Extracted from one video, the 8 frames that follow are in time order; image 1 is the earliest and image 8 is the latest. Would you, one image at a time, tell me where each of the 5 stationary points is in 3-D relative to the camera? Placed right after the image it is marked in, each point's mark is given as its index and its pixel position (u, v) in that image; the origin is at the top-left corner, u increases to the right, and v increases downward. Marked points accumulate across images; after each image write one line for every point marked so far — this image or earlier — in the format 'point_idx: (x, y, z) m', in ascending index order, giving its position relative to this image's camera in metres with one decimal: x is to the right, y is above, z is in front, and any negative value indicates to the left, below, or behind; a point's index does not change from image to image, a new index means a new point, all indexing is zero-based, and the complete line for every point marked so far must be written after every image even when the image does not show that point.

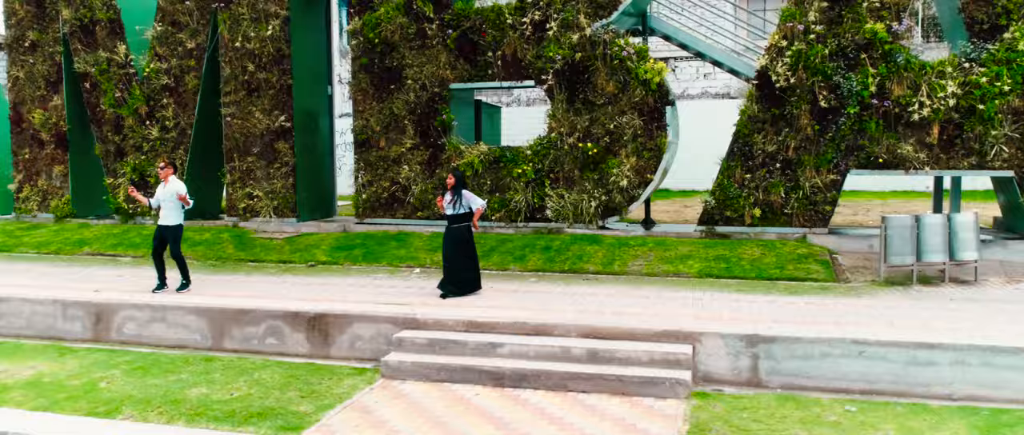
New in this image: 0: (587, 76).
0: (+0.9, +1.8, +10.6) m
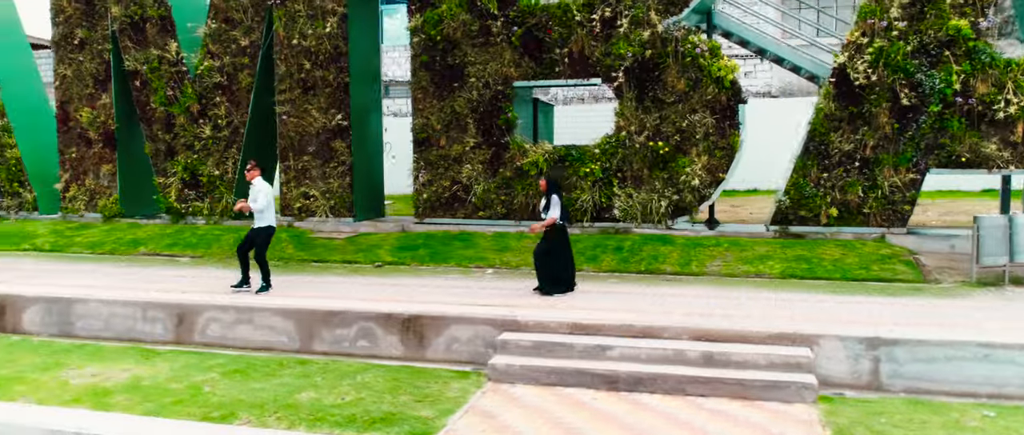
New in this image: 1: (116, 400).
0: (+1.8, +1.8, +10.4) m
1: (-2.8, -1.3, +6.1) m
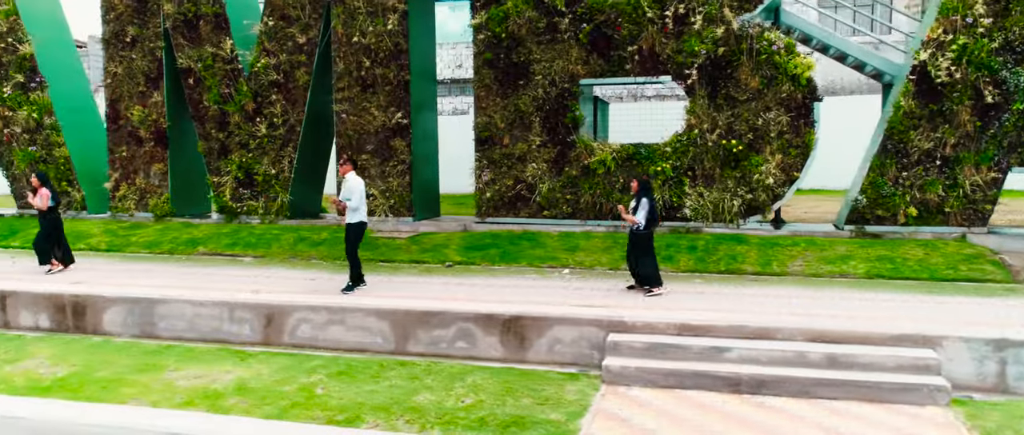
0: (+2.6, +1.8, +10.3) m
1: (-1.9, -1.3, +5.9) m
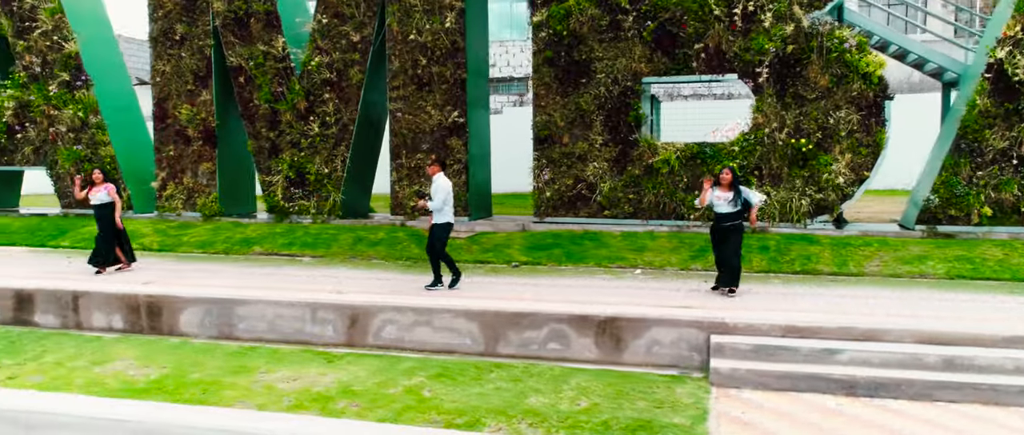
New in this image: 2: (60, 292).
0: (+3.4, +1.8, +10.2) m
1: (-1.2, -1.3, +5.8) m
2: (-4.5, -0.7, +8.5) m
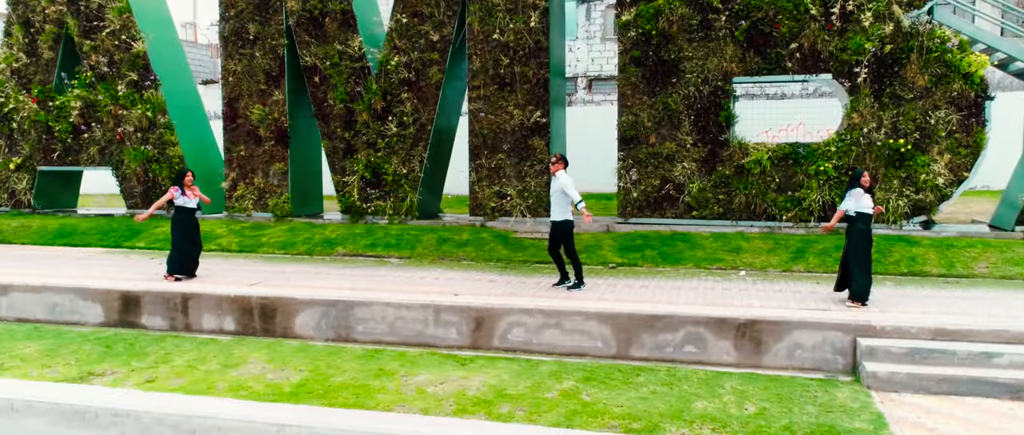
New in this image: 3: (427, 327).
0: (+4.5, +1.8, +10.1) m
1: (0.0, -1.3, +5.7) m
2: (-3.4, -0.8, +8.5) m
3: (-0.8, -1.0, +7.7) m
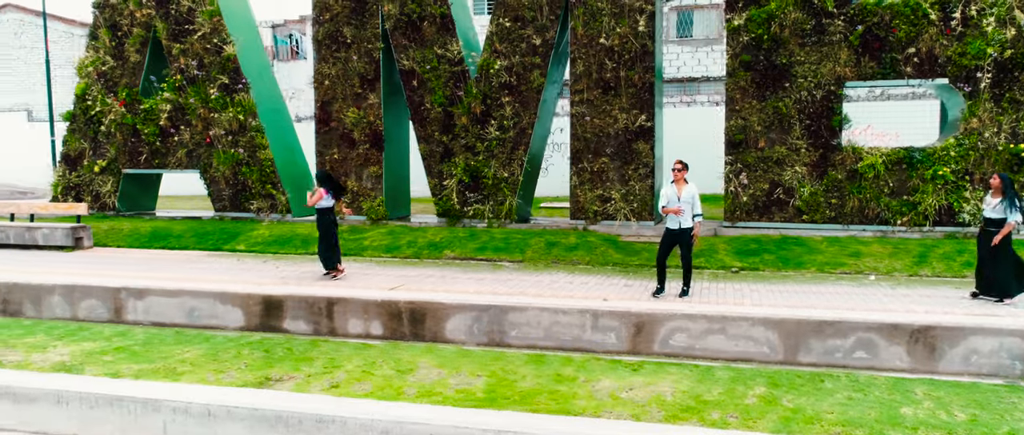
0: (+6.0, +1.7, +10.1) m
1: (+1.4, -1.3, +5.8) m
2: (-2.0, -0.8, +8.5) m
3: (+0.7, -1.0, +7.7) m
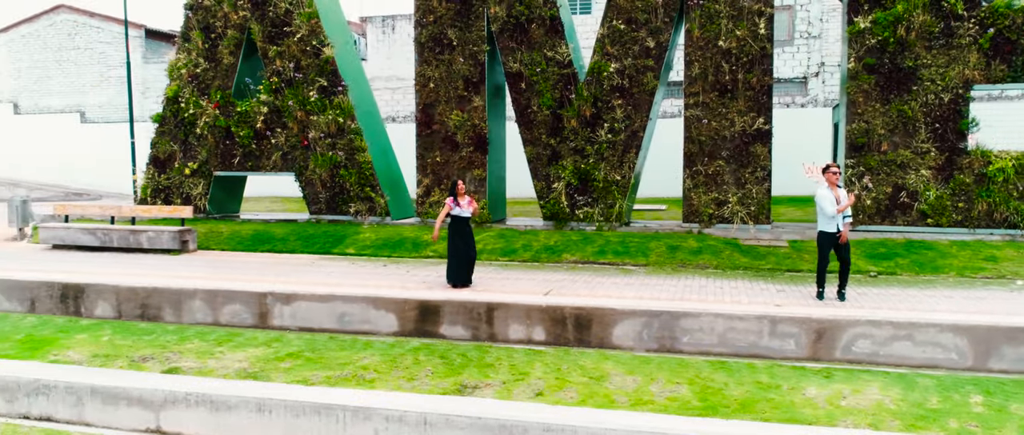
0: (+7.6, +1.7, +10.1) m
1: (+3.0, -1.4, +5.7) m
2: (-0.4, -0.9, +8.4) m
3: (+2.2, -1.1, +7.7) m
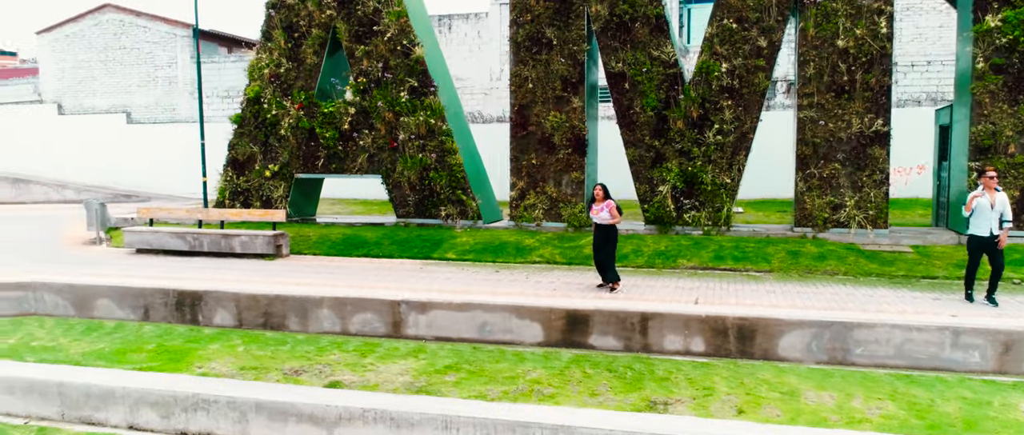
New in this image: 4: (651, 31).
0: (+9.0, +1.6, +9.7) m
1: (+4.4, -1.5, +5.4) m
2: (+1.1, -0.9, +8.1) m
3: (+3.7, -1.1, +7.3) m
4: (+2.0, +2.6, +12.1) m
